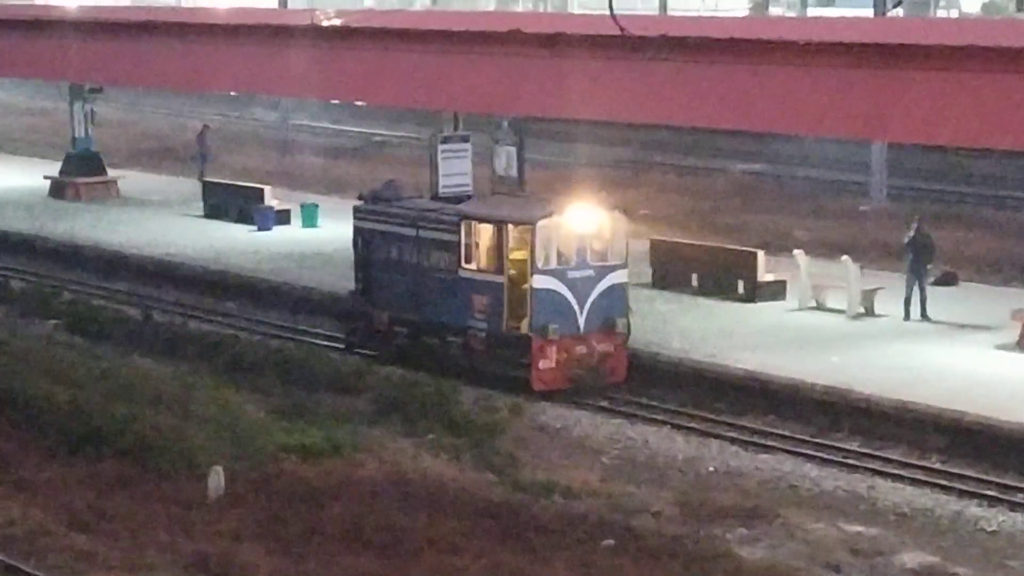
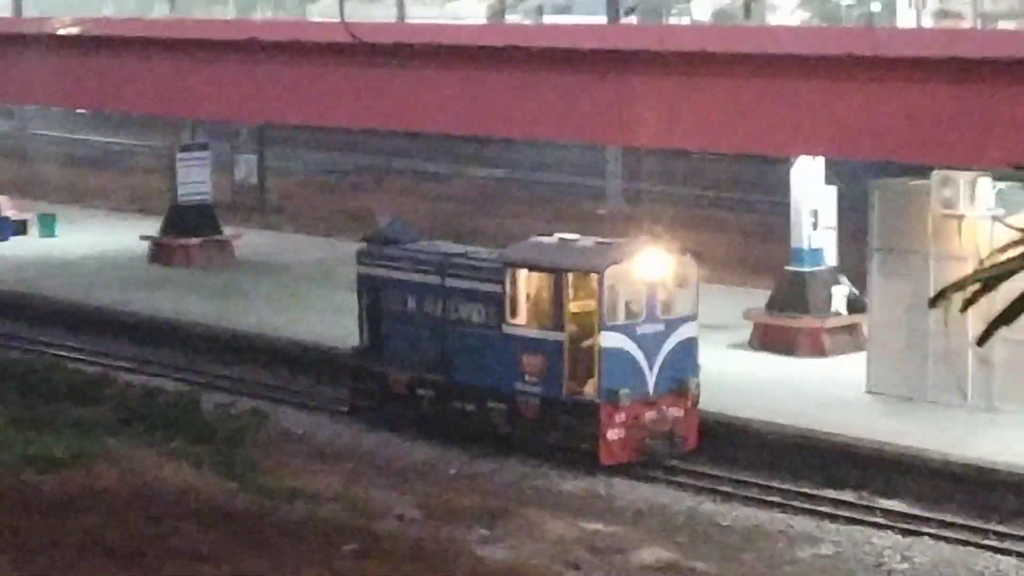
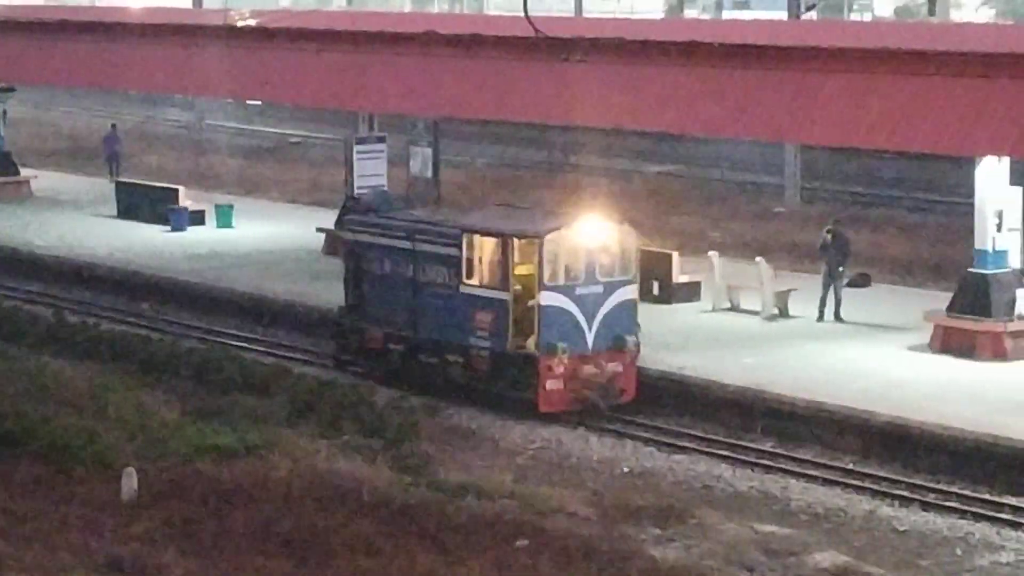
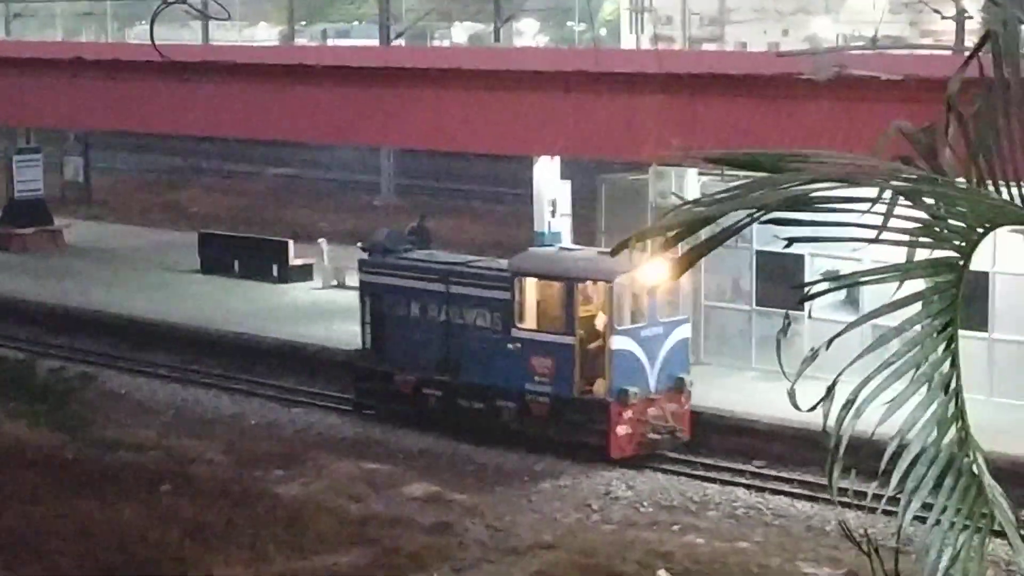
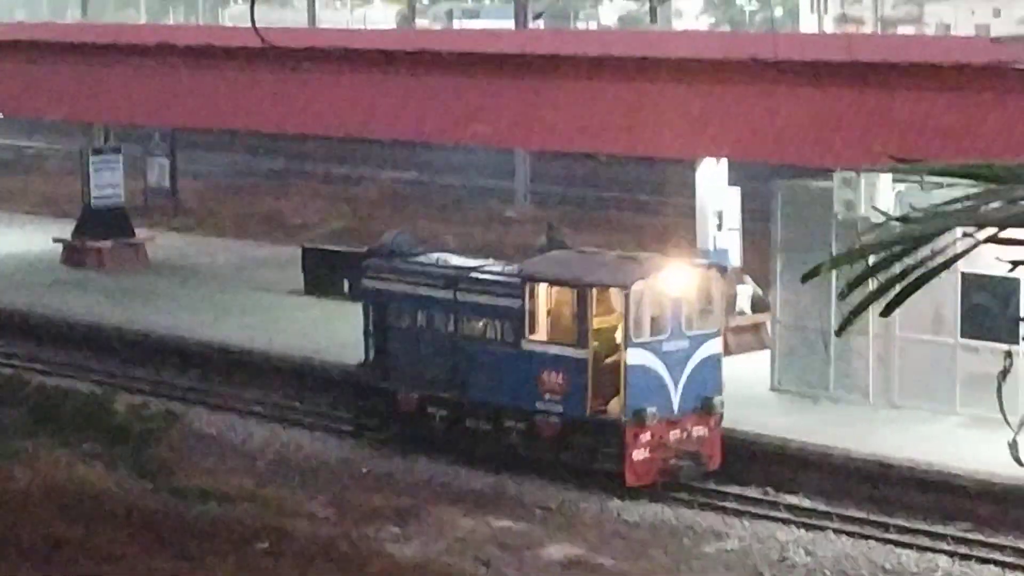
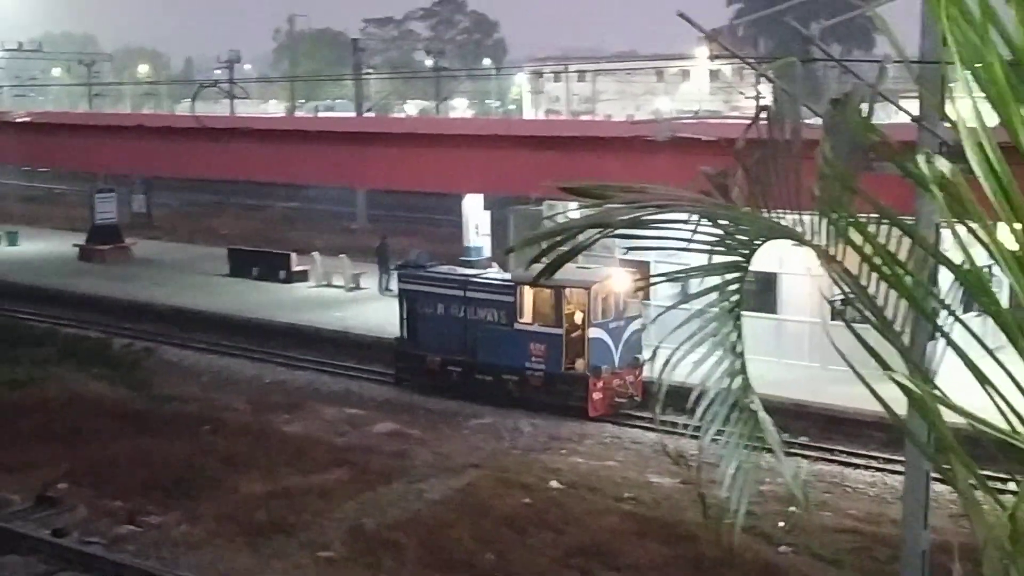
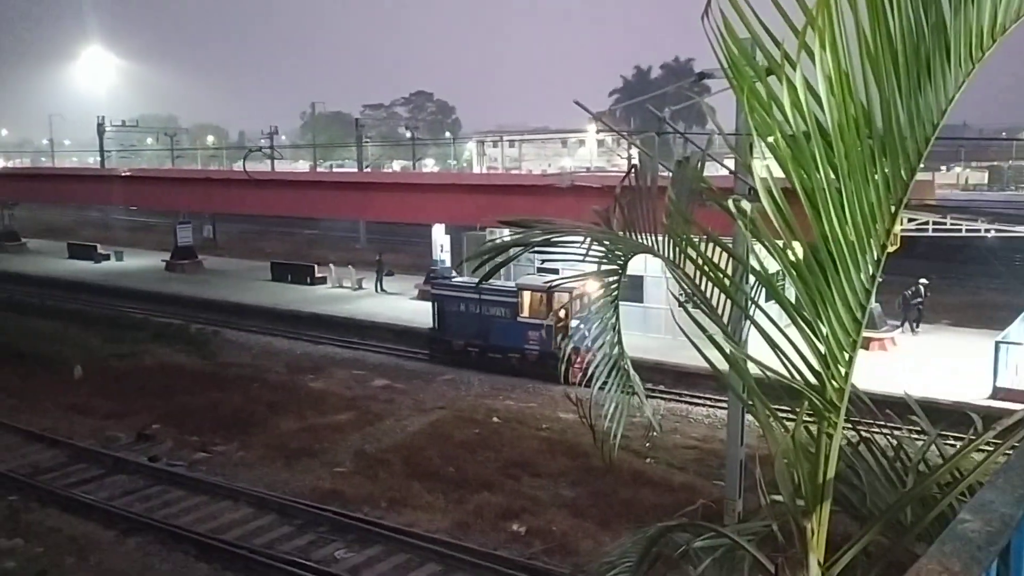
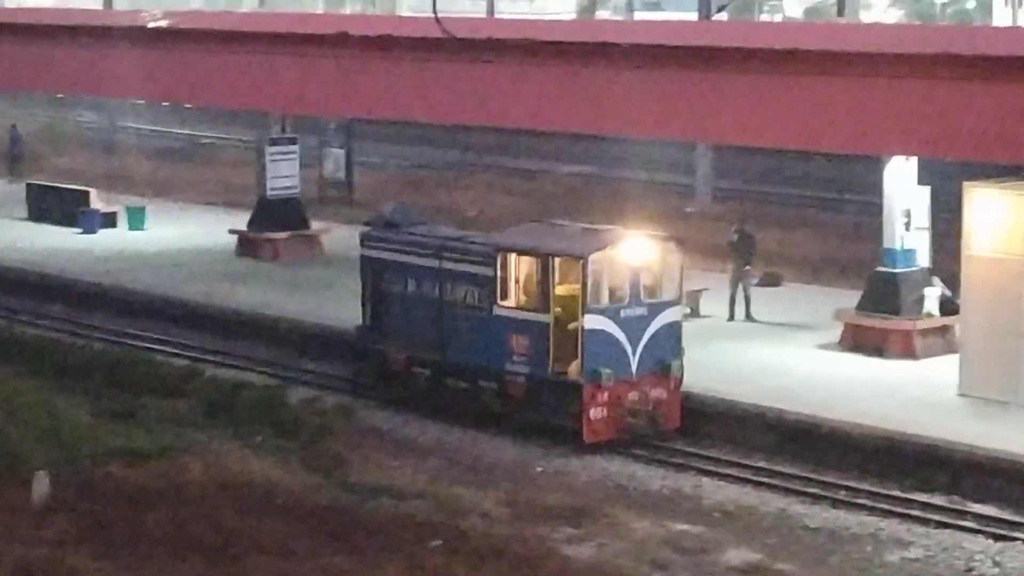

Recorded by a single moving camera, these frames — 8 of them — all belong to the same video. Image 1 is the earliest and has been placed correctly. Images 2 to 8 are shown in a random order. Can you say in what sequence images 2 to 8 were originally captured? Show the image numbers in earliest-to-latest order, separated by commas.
3, 8, 2, 5, 4, 6, 7
